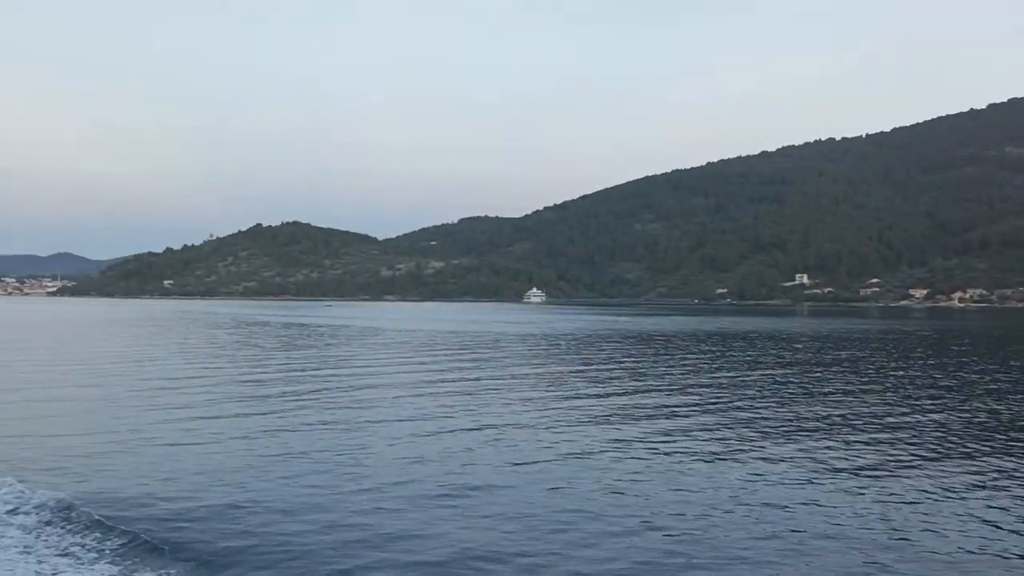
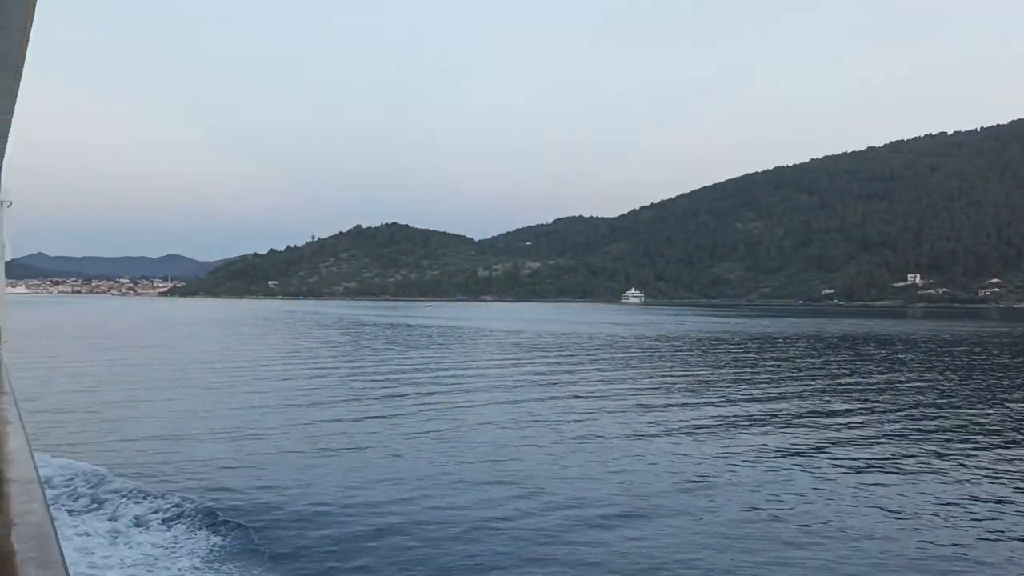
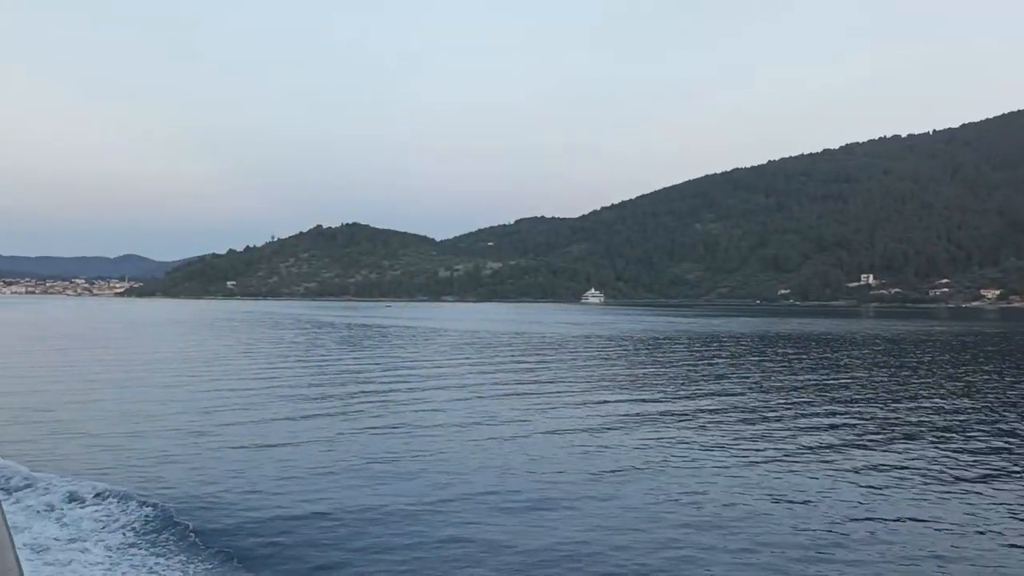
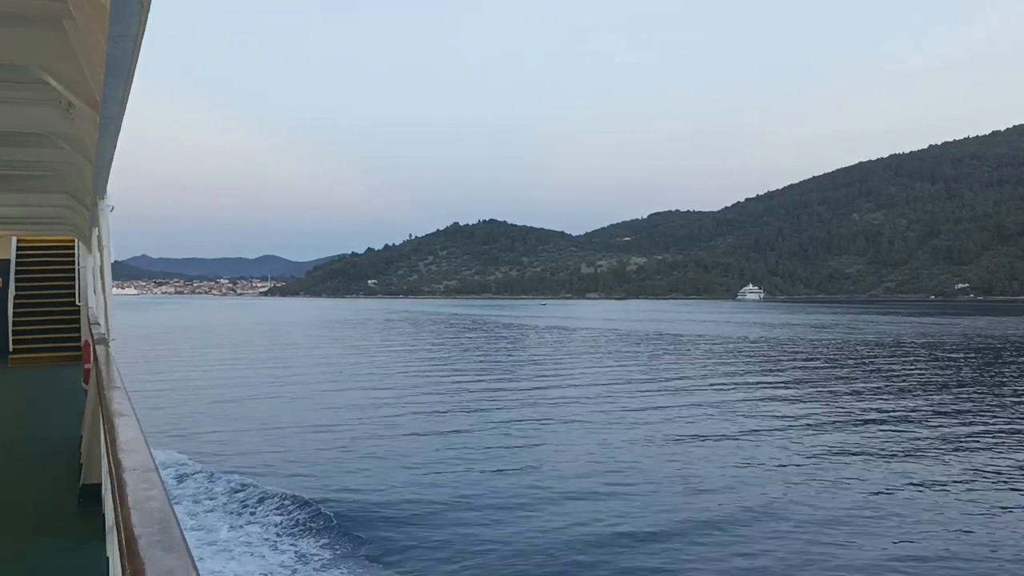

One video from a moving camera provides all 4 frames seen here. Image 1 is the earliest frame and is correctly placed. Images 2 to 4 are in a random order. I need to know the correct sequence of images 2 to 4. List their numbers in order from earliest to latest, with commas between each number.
3, 2, 4
